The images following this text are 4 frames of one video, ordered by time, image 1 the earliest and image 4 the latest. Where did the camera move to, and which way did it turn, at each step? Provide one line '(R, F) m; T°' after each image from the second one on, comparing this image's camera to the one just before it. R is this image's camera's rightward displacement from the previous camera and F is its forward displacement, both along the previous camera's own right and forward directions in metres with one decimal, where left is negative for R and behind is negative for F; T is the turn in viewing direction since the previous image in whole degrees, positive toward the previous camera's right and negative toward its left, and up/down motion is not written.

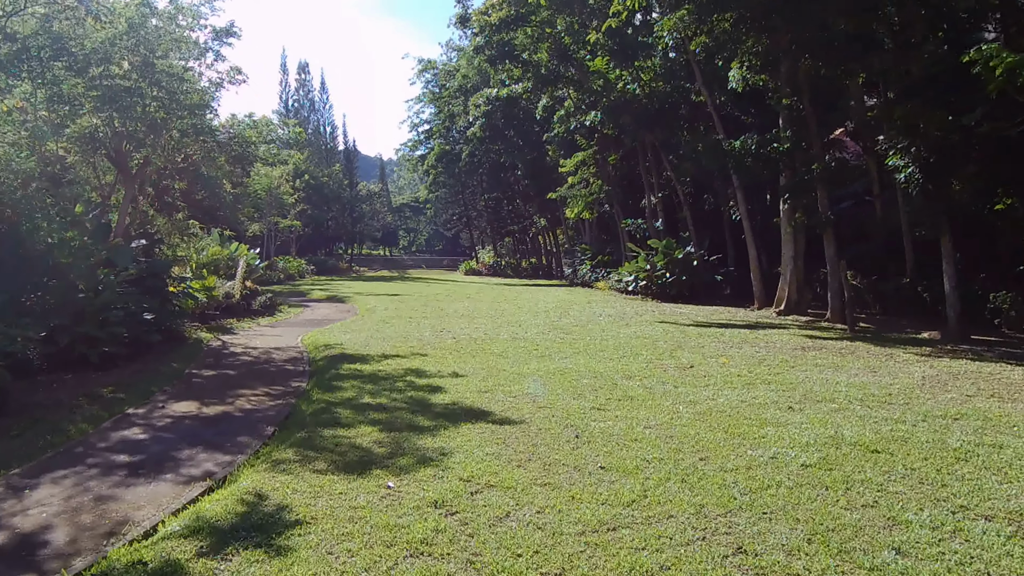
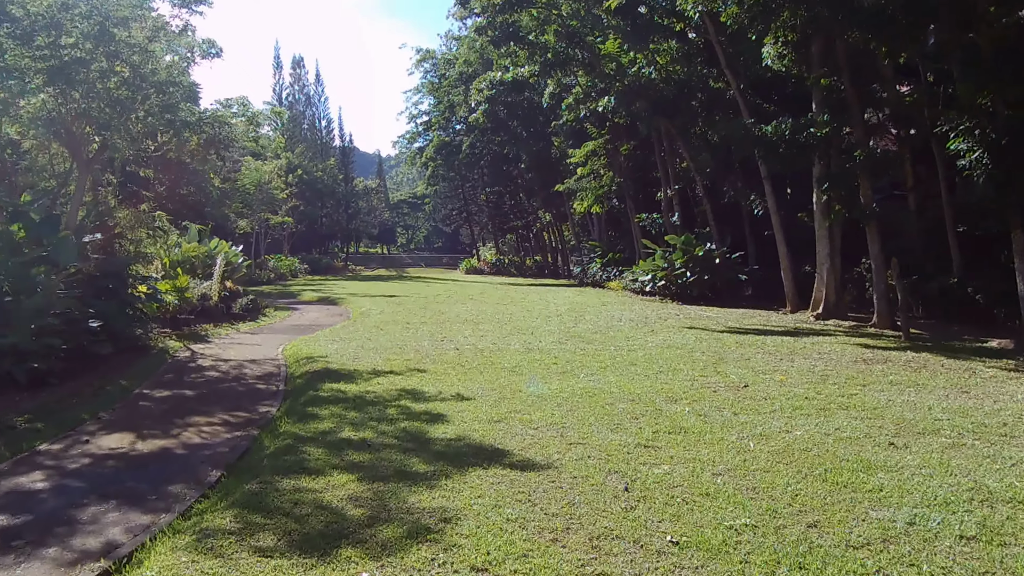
(-0.2, +1.4) m; 0°
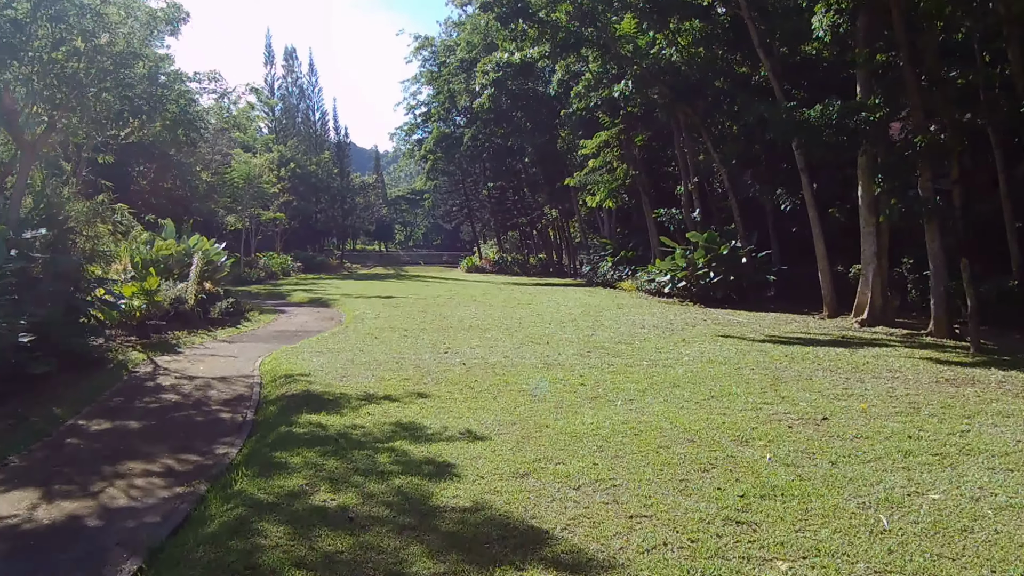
(-0.2, +1.4) m; 0°
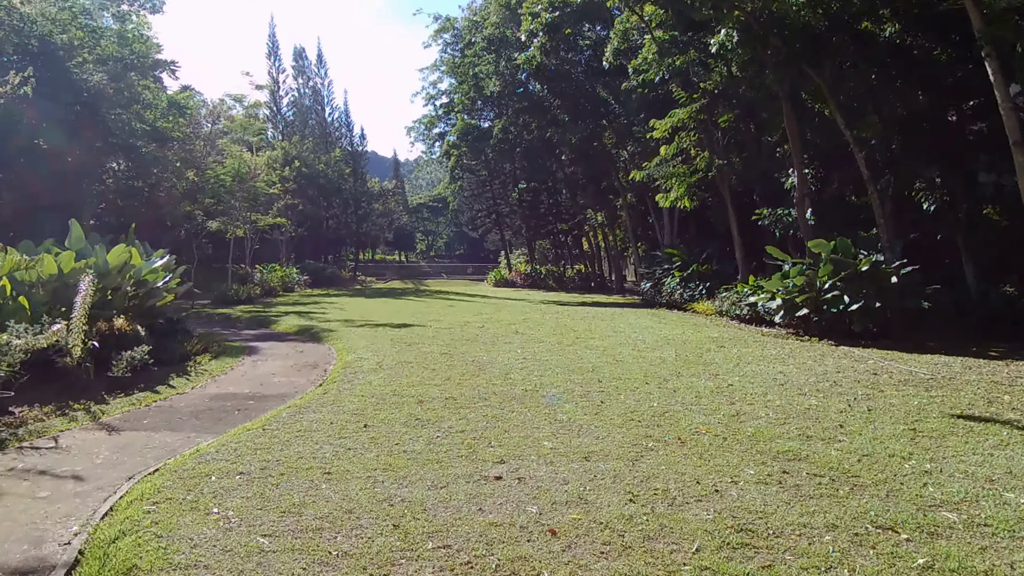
(-0.7, +4.7) m; -2°
